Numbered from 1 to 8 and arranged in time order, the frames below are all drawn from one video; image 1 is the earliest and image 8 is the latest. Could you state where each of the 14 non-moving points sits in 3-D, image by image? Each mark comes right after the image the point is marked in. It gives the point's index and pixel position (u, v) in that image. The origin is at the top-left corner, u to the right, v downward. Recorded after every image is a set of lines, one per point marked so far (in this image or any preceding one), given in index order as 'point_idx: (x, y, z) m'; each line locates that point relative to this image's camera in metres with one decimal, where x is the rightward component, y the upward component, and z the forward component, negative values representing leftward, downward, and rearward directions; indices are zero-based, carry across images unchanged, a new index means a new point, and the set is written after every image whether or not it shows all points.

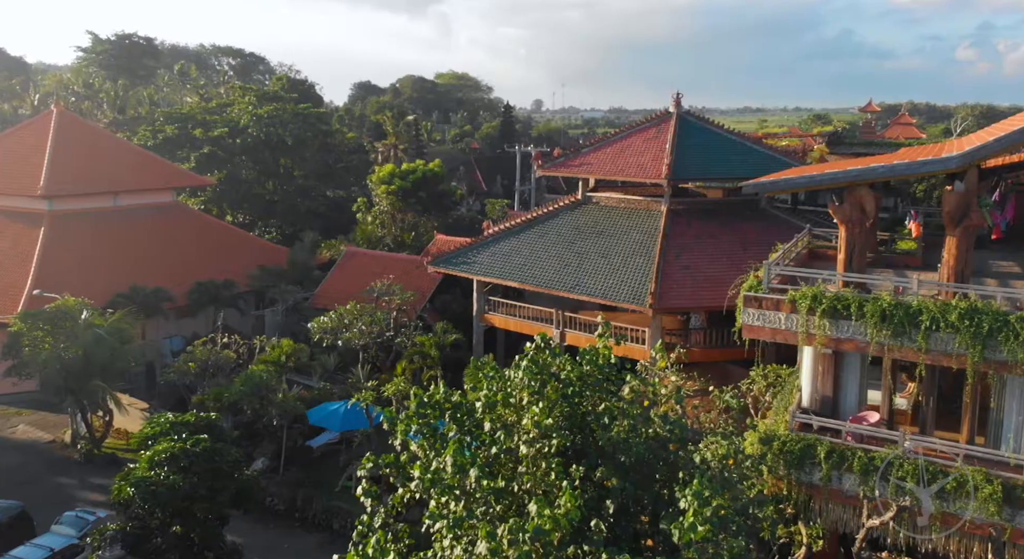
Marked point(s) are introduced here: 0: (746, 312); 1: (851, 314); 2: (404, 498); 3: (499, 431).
0: (+3.1, -0.4, +10.8) m
1: (+4.1, -0.4, +10.0) m
2: (-0.9, -1.8, +6.6) m
3: (-0.1, -1.2, +6.0) m
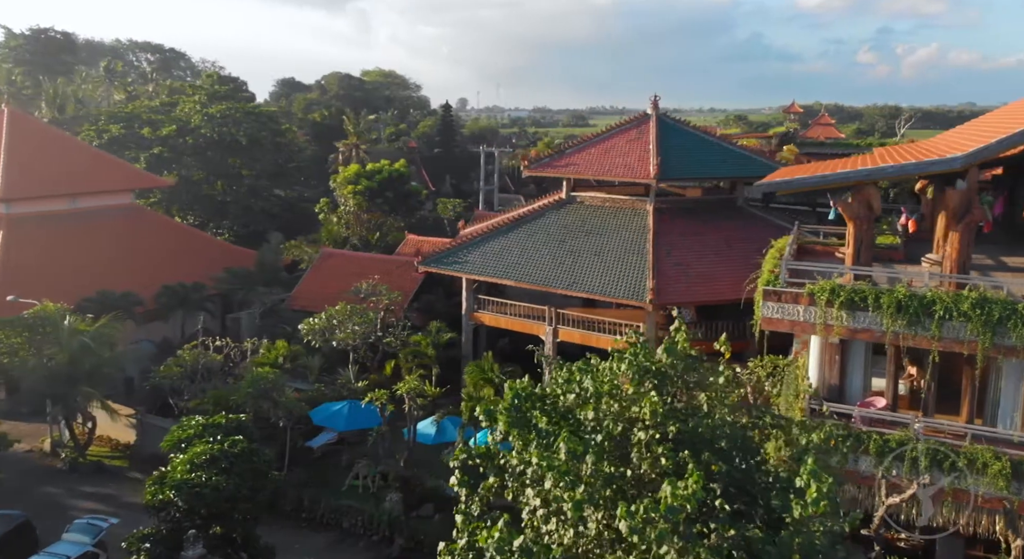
0: (+3.6, -0.4, +11.4) m
1: (+4.6, -0.3, +10.6) m
2: (-0.2, -1.8, +6.9) m
3: (+0.7, -1.1, +6.4) m
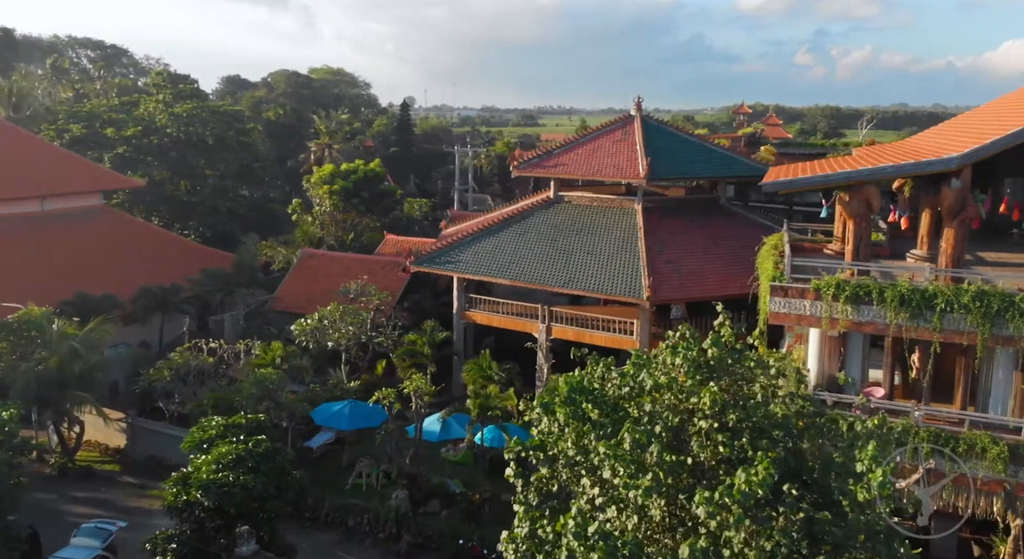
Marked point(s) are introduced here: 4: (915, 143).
0: (+3.8, -0.3, +11.8) m
1: (+4.9, -0.3, +11.1) m
2: (+0.3, -1.7, +7.2) m
3: (+1.2, -1.1, +6.7) m
4: (+8.4, +2.9, +17.2) m
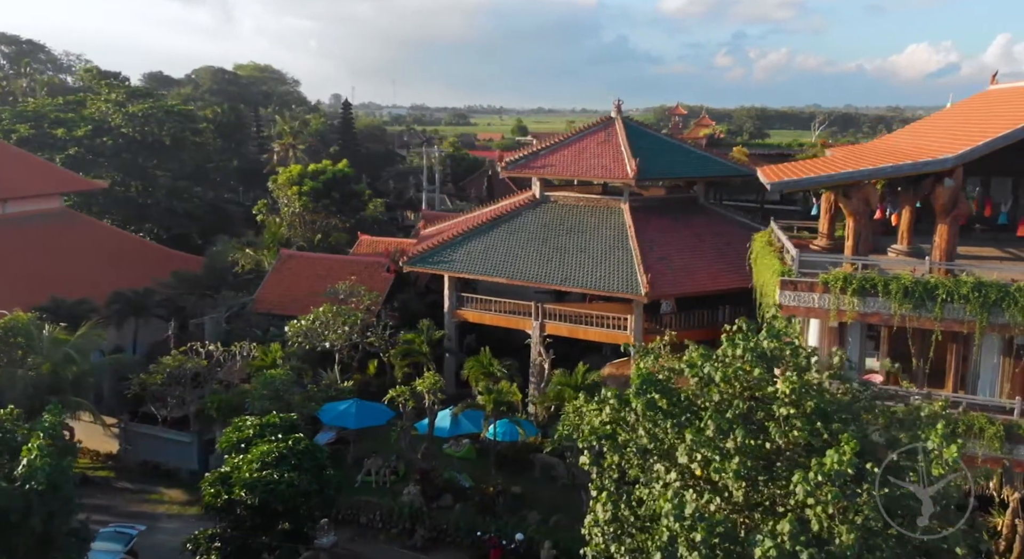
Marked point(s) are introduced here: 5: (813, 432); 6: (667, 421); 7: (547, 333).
0: (+4.1, -0.2, +12.5) m
1: (+5.3, -0.2, +11.9) m
2: (+1.0, -1.7, +7.6) m
3: (+1.9, -1.1, +7.2) m
4: (+8.3, +3.0, +18.2) m
5: (+2.5, -1.3, +6.6) m
6: (+1.3, -1.3, +7.2) m
7: (+0.8, -1.3, +19.2) m
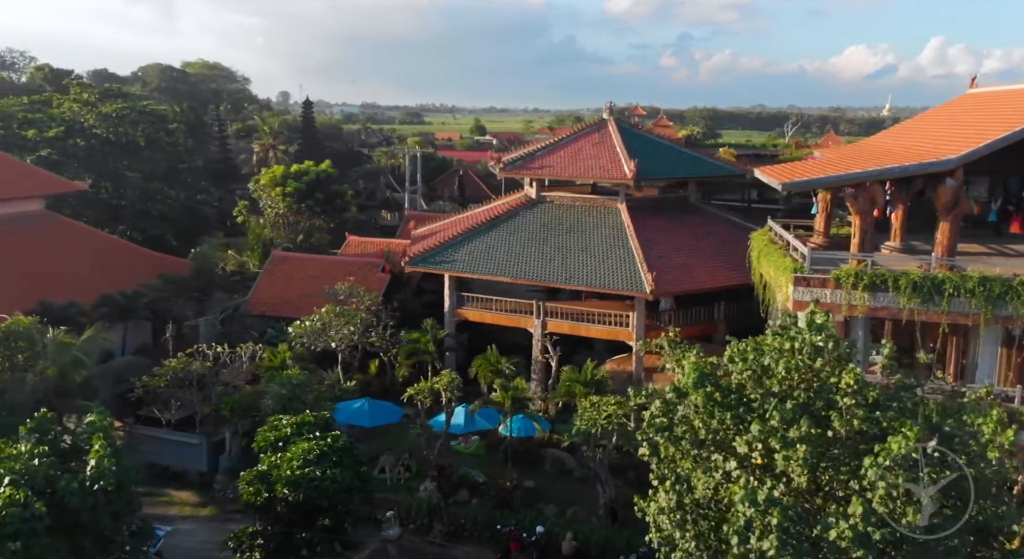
0: (+4.5, -0.2, +13.0) m
1: (+5.7, -0.1, +12.5) m
2: (+1.7, -1.7, +8.0) m
3: (+2.6, -1.0, +7.6) m
4: (+8.4, +3.1, +18.9) m
5: (+3.1, -1.2, +7.1) m
6: (+2.0, -1.2, +7.6) m
7: (+0.9, -1.2, +19.5) m
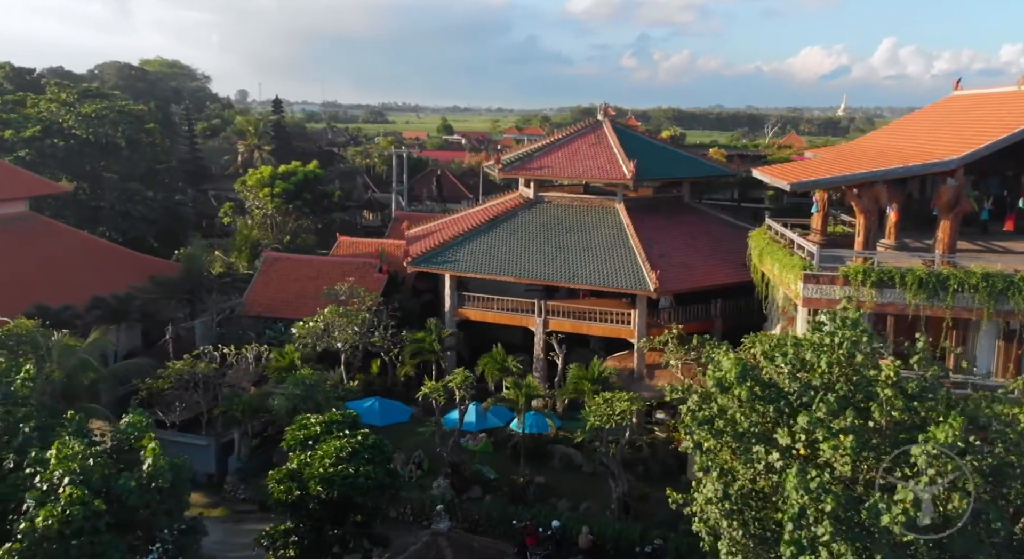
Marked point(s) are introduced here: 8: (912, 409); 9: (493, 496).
0: (+4.8, -0.1, +13.5) m
1: (+6.0, -0.1, +12.9) m
2: (+2.1, -1.7, +8.3) m
3: (+3.1, -1.0, +7.9) m
4: (+8.4, +3.2, +19.5) m
5: (+3.6, -1.2, +7.4) m
6: (+2.5, -1.2, +7.9) m
7: (+1.0, -1.2, +19.8) m
8: (+3.6, -1.2, +7.5) m
9: (-0.4, -4.1, +15.5) m
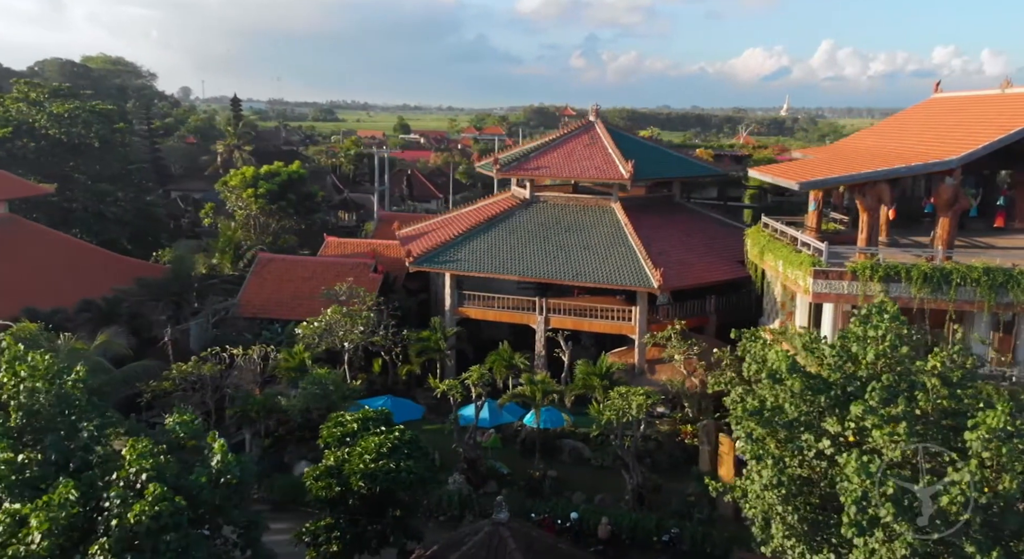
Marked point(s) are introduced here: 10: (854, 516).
0: (+5.2, 0.0, +14.0) m
1: (+6.4, 0.0, +13.5) m
2: (+2.7, -1.6, +8.8) m
3: (+3.7, -1.0, +8.4) m
4: (+8.5, +3.3, +20.2) m
5: (+4.3, -1.1, +7.9) m
6: (+3.1, -1.2, +8.4) m
7: (+1.0, -1.2, +20.2) m
8: (+4.3, -1.1, +8.0) m
9: (-0.1, -4.1, +15.9) m
10: (+3.0, -2.1, +7.3) m
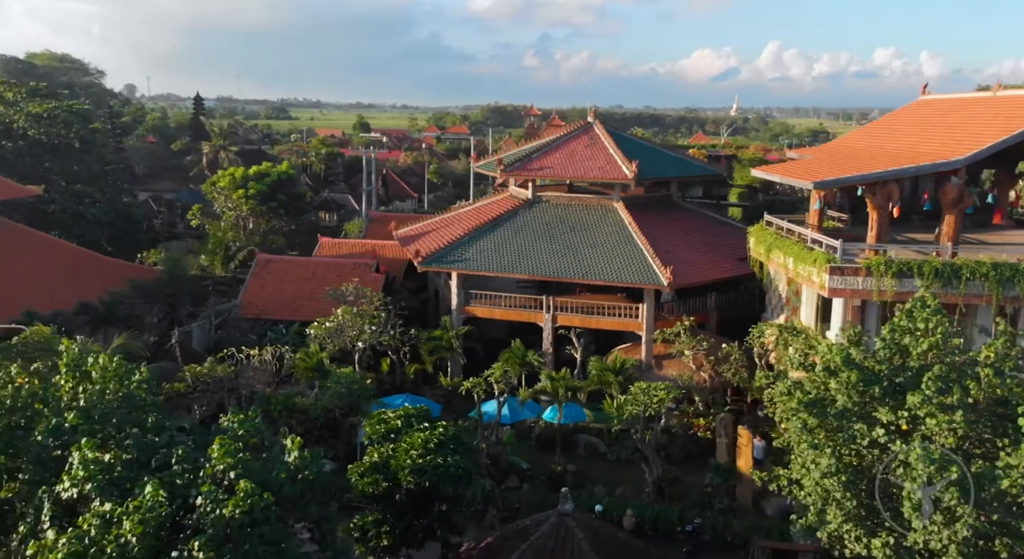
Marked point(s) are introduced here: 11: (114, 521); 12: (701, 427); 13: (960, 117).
0: (+5.6, 0.0, +14.6) m
1: (+6.9, +0.1, +14.1) m
2: (+3.4, -1.6, +9.2) m
3: (+4.4, -0.9, +8.9) m
4: (+8.6, +3.4, +20.9) m
5: (+5.0, -1.1, +8.5) m
6: (+3.8, -1.1, +8.8) m
7: (+1.3, -1.1, +20.6) m
8: (+5.0, -1.1, +8.5) m
9: (+0.4, -4.0, +16.2) m
10: (+3.8, -2.1, +7.8) m
11: (-3.7, -2.2, +7.7) m
12: (+4.1, -3.2, +17.7) m
13: (+10.2, +3.7, +18.6) m
